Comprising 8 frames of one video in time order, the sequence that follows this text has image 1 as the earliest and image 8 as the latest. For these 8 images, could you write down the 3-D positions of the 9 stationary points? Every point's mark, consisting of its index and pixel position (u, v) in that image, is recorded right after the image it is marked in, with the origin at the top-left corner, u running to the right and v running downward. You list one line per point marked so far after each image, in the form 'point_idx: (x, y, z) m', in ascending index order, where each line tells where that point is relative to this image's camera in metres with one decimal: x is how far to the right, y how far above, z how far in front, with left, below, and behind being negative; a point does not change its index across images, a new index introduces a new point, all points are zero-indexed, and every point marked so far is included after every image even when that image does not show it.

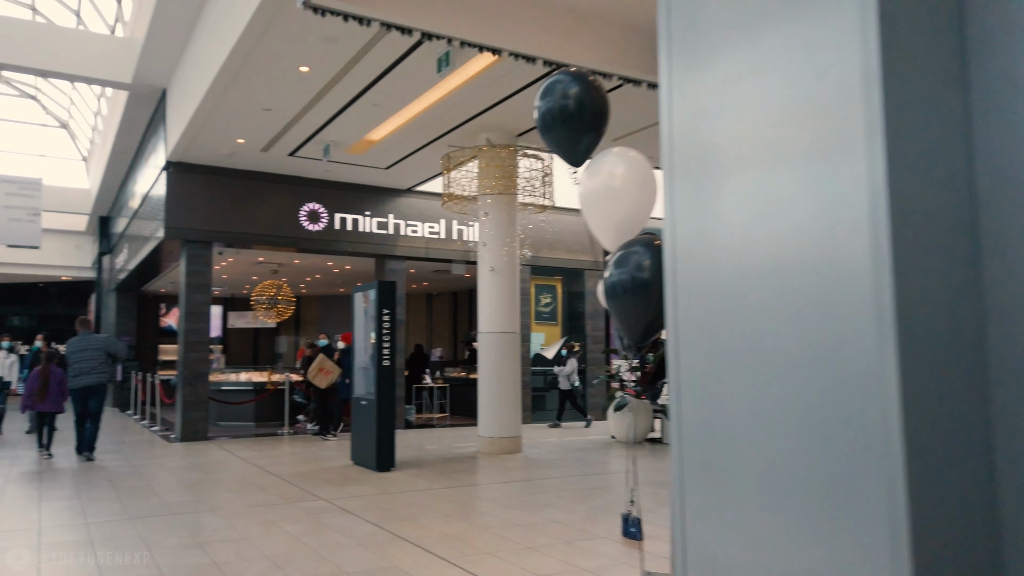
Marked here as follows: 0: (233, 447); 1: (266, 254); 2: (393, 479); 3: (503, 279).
0: (-3.8, -2.1, +10.1) m
1: (-4.2, +0.6, +12.8) m
2: (-1.2, -1.9, +7.4) m
3: (-0.1, +0.1, +9.3) m
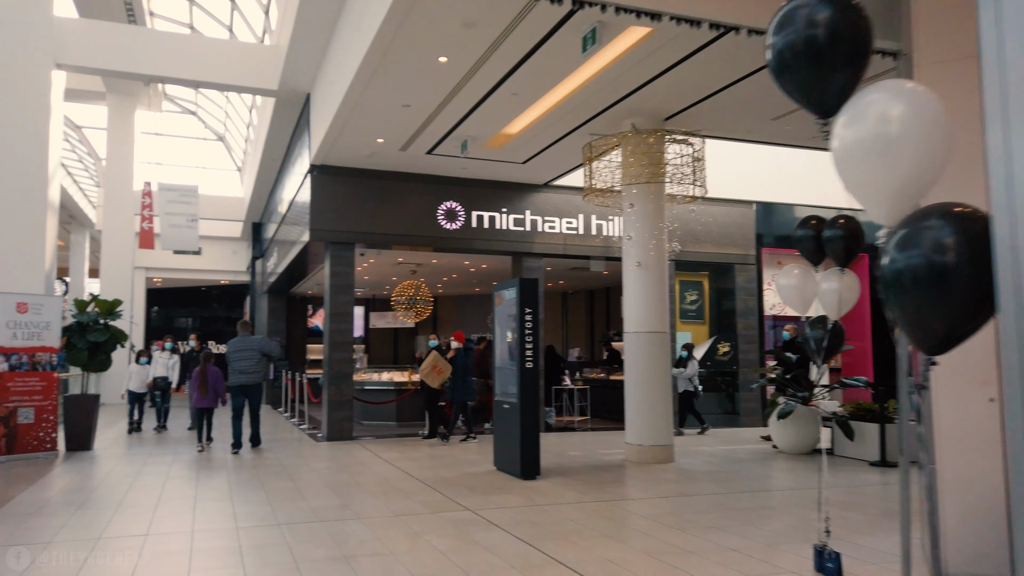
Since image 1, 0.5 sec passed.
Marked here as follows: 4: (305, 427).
0: (-1.8, -2.1, +10.1) m
1: (-1.8, +0.6, +12.8) m
2: (+0.3, -1.9, +7.0) m
3: (+1.6, +0.1, +8.6) m
4: (-3.5, -2.4, +13.1) m
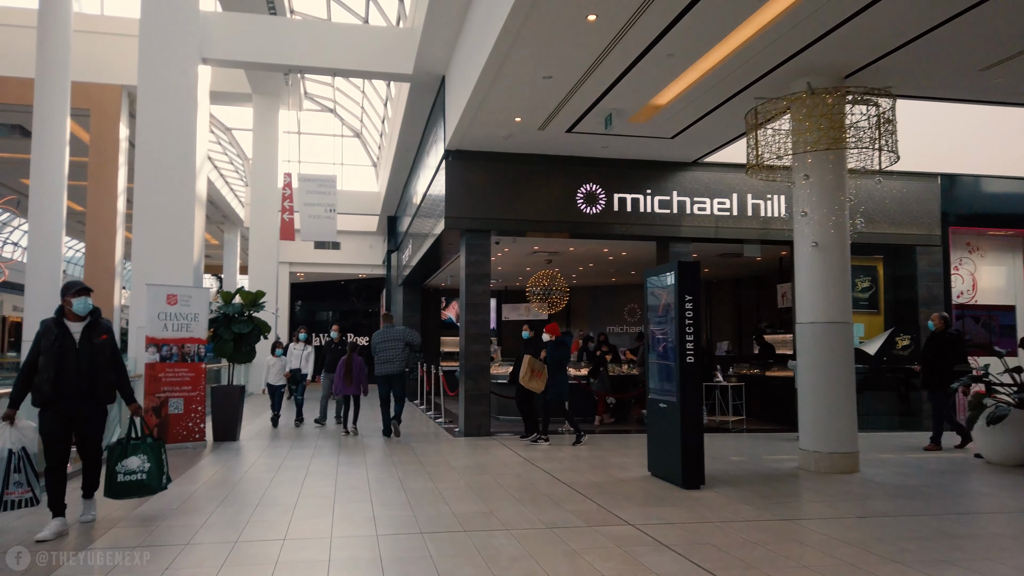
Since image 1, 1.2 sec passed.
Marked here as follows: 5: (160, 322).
0: (+0.1, -2.0, +9.5) m
1: (+0.5, +0.7, +12.2) m
2: (+1.6, -1.7, +6.1) m
3: (+3.2, +0.3, +7.5) m
4: (-1.1, -2.3, +12.8) m
5: (-4.2, -0.4, +9.0) m
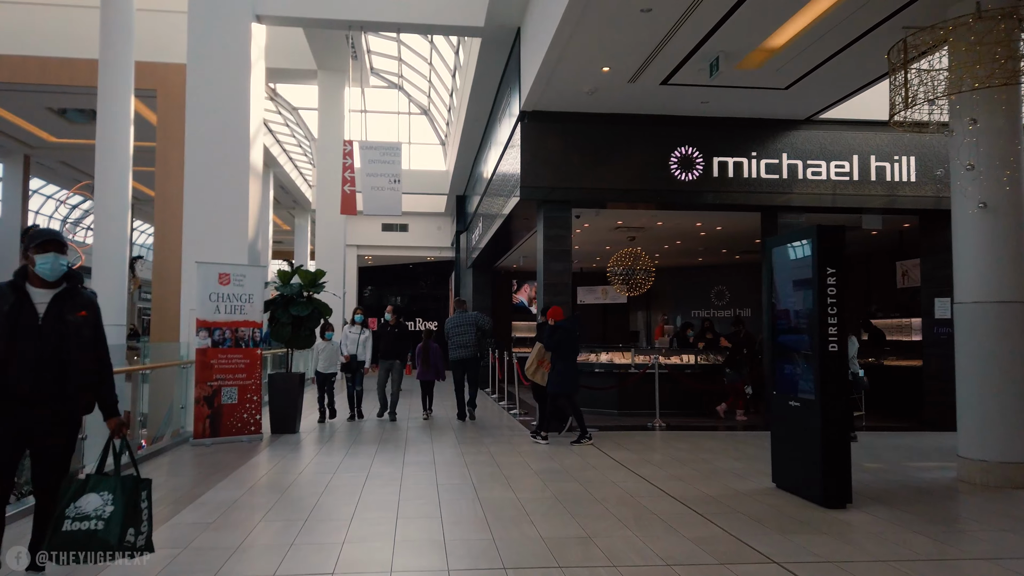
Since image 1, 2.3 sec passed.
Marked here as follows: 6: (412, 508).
0: (+1.0, -1.7, +8.4) m
1: (+1.7, +1.1, +11.0) m
2: (+2.2, -1.5, +4.9) m
3: (+3.9, +0.5, +6.1) m
4: (+0.1, -1.9, +11.7) m
5: (-3.3, -0.2, +8.2) m
6: (-0.7, -1.5, +5.2) m
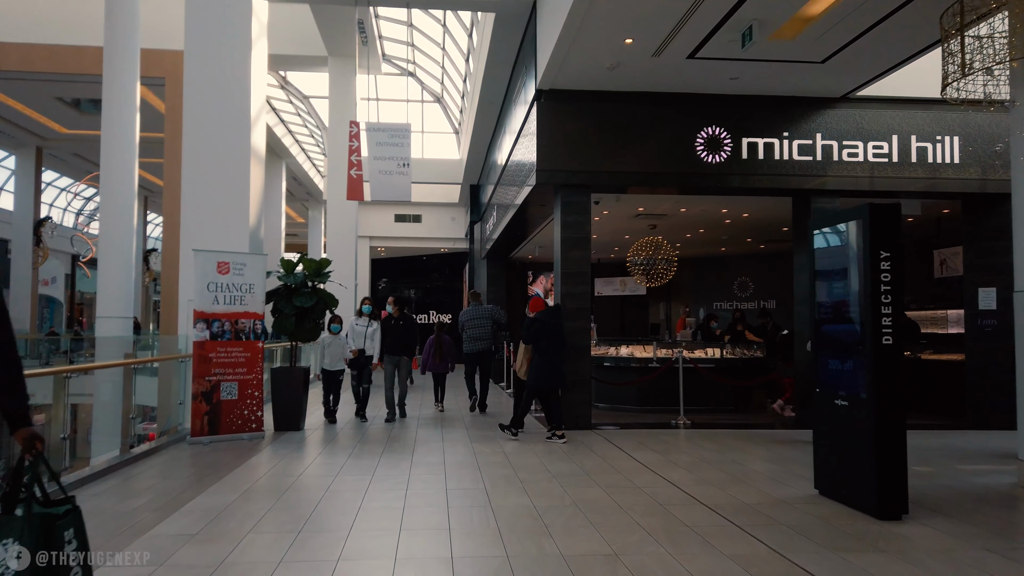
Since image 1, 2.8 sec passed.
0: (+1.2, -1.6, +7.9) m
1: (+1.9, +1.2, +10.4) m
2: (+2.3, -1.4, +4.3) m
3: (+4.0, +0.6, +5.5) m
4: (+0.4, -1.8, +11.2) m
5: (-3.1, -0.1, +7.8) m
6: (-0.6, -1.4, +4.7) m
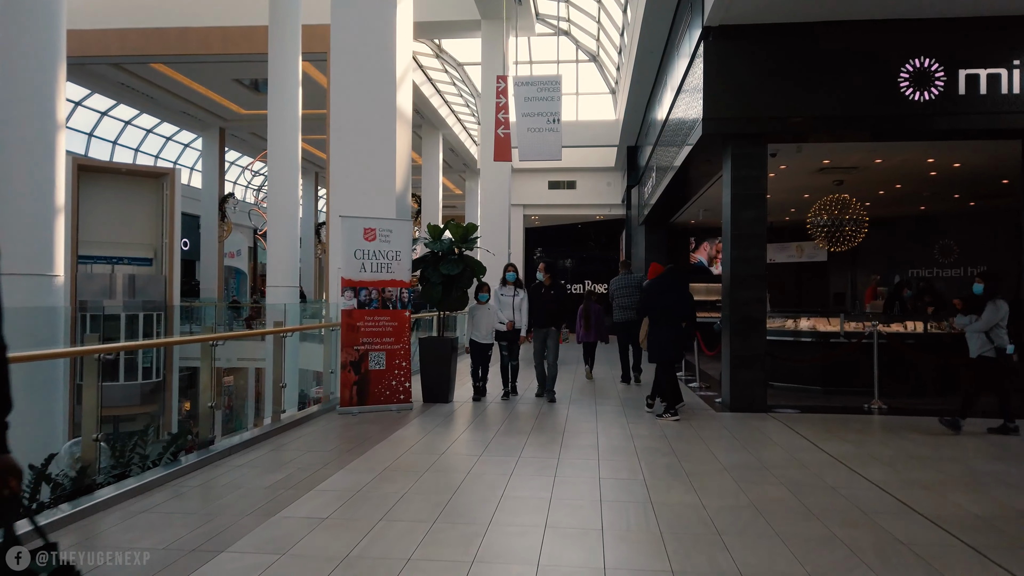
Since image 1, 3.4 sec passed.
0: (+2.7, -1.3, +6.8) m
1: (+3.9, +1.6, +9.1) m
2: (+3.1, -1.2, +3.1) m
3: (+5.0, +0.9, +3.8) m
4: (+2.6, -1.3, +10.3) m
5: (-1.6, +0.3, +7.6) m
6: (+0.3, -1.2, +4.1) m
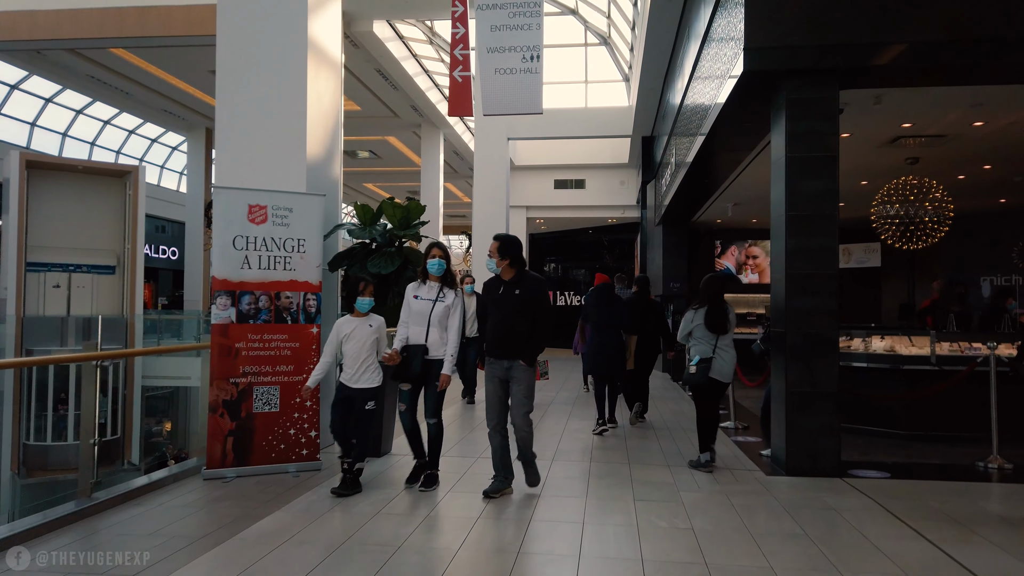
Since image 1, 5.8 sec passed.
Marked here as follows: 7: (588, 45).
0: (+2.3, -1.3, +4.3) m
1: (+3.6, +1.6, +6.6) m
2: (+2.6, -1.2, +0.6) m
3: (+4.6, +0.9, +1.3) m
4: (+2.3, -1.4, +7.8) m
5: (-1.9, +0.2, +5.2) m
6: (-0.1, -1.2, +1.7) m
7: (+1.9, +6.2, +19.2) m
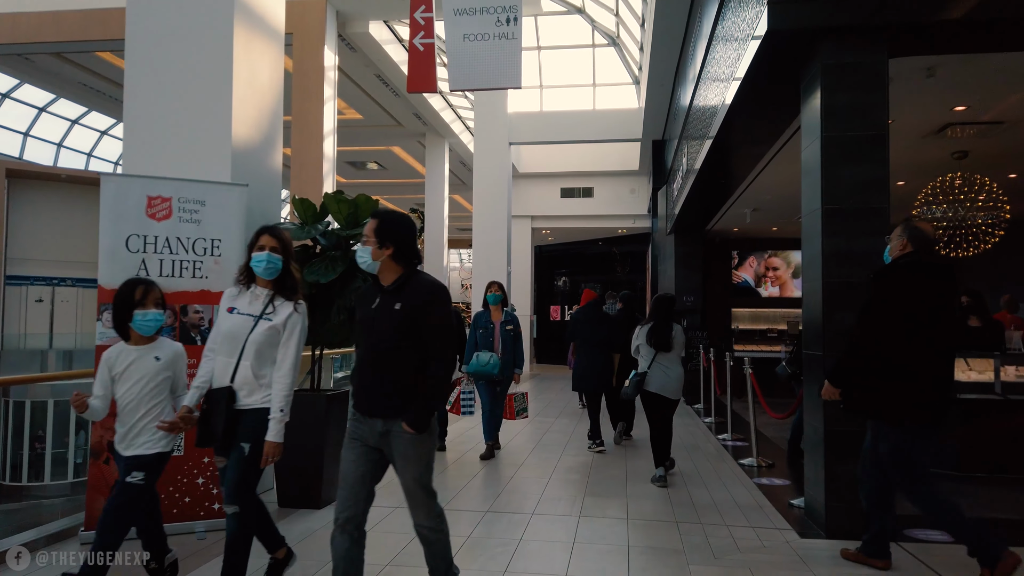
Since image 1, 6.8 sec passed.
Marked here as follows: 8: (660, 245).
0: (+2.1, -1.4, +3.2) m
1: (+3.4, +1.5, +5.5) m
2: (+2.4, -1.2, -0.6) m
3: (+4.3, +0.9, +0.1) m
4: (+2.2, -1.5, +6.6) m
5: (-2.1, +0.2, +4.1) m
6: (-0.4, -1.2, +0.6) m
7: (+2.0, +5.8, +18.2) m
8: (+3.3, +1.0, +16.6) m
